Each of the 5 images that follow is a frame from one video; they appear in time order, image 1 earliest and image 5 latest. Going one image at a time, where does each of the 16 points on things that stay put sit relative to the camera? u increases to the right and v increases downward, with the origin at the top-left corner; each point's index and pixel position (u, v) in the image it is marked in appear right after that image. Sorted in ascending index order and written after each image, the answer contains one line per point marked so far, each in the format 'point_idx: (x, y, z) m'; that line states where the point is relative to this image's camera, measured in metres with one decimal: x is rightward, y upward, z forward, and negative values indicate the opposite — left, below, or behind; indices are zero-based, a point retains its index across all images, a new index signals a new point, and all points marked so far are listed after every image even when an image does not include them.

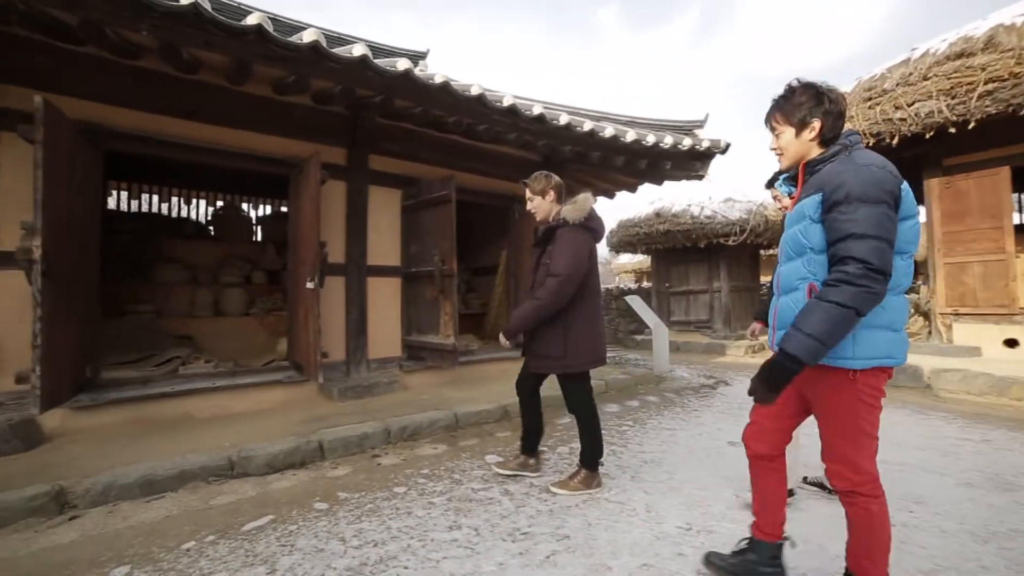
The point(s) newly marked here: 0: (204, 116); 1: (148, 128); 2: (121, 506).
0: (-2.9, +1.7, +3.8) m
1: (-3.2, +1.5, +3.6) m
2: (-2.4, -1.4, +2.5) m
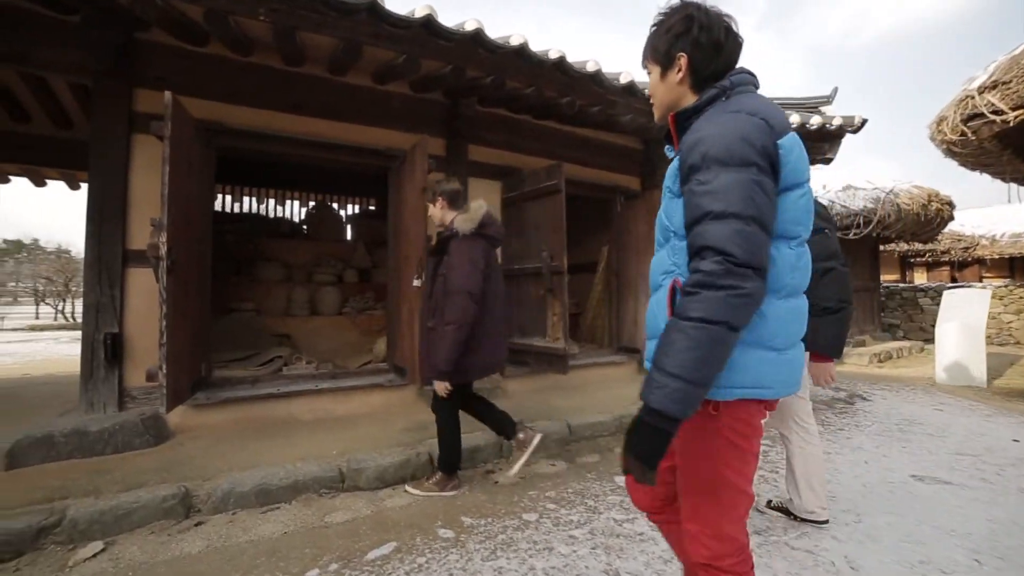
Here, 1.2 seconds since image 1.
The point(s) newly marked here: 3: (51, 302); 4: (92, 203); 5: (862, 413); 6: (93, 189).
0: (-1.9, +1.7, +3.7) m
1: (-2.2, +1.5, +3.6) m
2: (-1.6, -1.3, +2.4) m
3: (-22.2, -0.7, +19.4) m
4: (-3.2, +0.7, +3.1) m
5: (+3.9, -1.4, +4.5) m
6: (-3.2, +0.8, +3.1) m
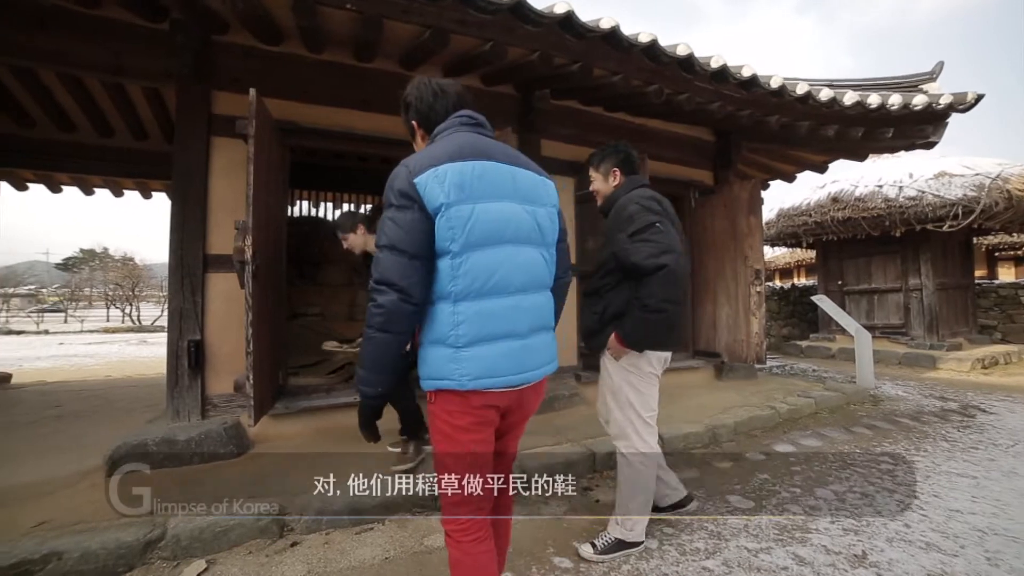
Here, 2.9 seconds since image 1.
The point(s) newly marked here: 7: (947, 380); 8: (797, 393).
0: (-1.2, +1.6, +3.6) m
1: (-1.5, +1.4, +3.5) m
2: (-1.0, -1.4, +2.2) m
3: (-20.3, -1.0, +20.8) m
4: (-2.6, +0.6, +3.1) m
5: (+4.7, -1.4, +3.9) m
6: (-2.6, +0.7, +3.1) m
7: (+6.5, -1.4, +6.0) m
8: (+3.6, -1.3, +5.1) m
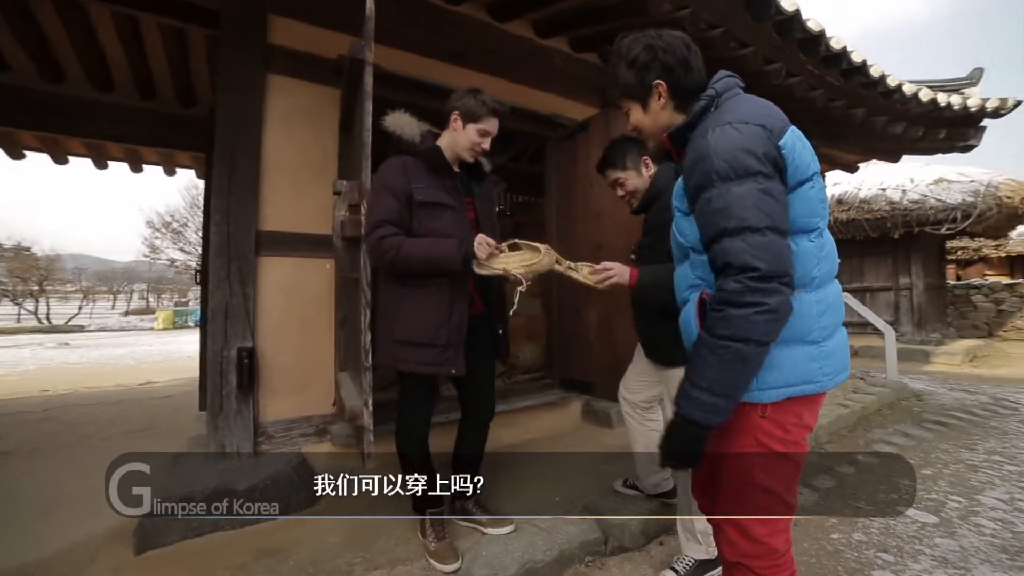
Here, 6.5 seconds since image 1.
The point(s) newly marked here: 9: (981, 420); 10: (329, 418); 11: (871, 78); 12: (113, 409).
0: (-0.3, +1.7, +2.9) m
1: (-0.6, +1.5, +2.8) m
2: (0.0, -1.3, +1.6) m
3: (-21.4, -0.7, +17.6) m
4: (-1.6, +0.7, +2.3) m
5: (+5.4, -1.3, +4.0) m
6: (-1.6, +0.8, +2.3) m
7: (+7.0, -1.4, +6.3) m
8: (+4.2, -1.3, +5.0) m
9: (+5.4, -1.4, +4.5) m
10: (-1.2, -0.8, +2.5) m
11: (+3.3, +2.0, +3.7) m
12: (-4.0, -1.2, +3.9) m
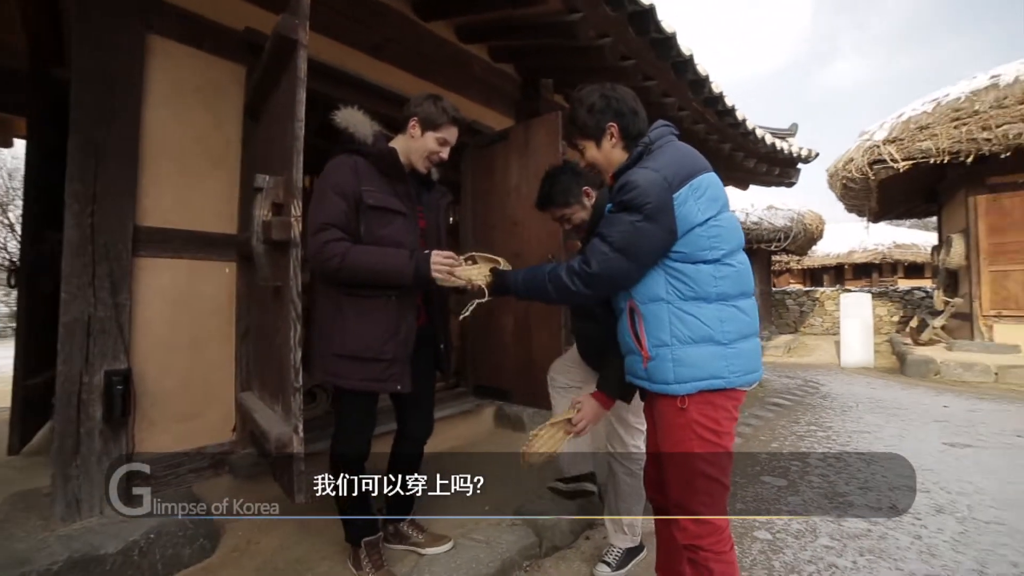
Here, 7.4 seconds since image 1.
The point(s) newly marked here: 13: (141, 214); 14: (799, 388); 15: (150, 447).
0: (-0.8, +1.6, +2.8) m
1: (-1.1, +1.5, +2.6) m
2: (-0.1, -1.4, +1.6) m
3: (-25.0, -0.6, +11.5) m
4: (-1.9, +0.6, +1.8) m
5: (+4.5, -1.4, +5.3) m
6: (-1.9, +0.7, +1.8) m
7: (+5.4, -1.5, +7.9) m
8: (+3.0, -1.4, +5.9) m
9: (+4.4, -1.5, +5.7) m
10: (-1.5, -0.9, +2.2) m
11: (+2.5, +1.9, +4.5) m
12: (-4.6, -1.2, +2.8) m
13: (-1.8, +0.4, +2.0) m
14: (+4.8, -1.5, +6.4) m
15: (-1.8, -0.8, +2.0) m
